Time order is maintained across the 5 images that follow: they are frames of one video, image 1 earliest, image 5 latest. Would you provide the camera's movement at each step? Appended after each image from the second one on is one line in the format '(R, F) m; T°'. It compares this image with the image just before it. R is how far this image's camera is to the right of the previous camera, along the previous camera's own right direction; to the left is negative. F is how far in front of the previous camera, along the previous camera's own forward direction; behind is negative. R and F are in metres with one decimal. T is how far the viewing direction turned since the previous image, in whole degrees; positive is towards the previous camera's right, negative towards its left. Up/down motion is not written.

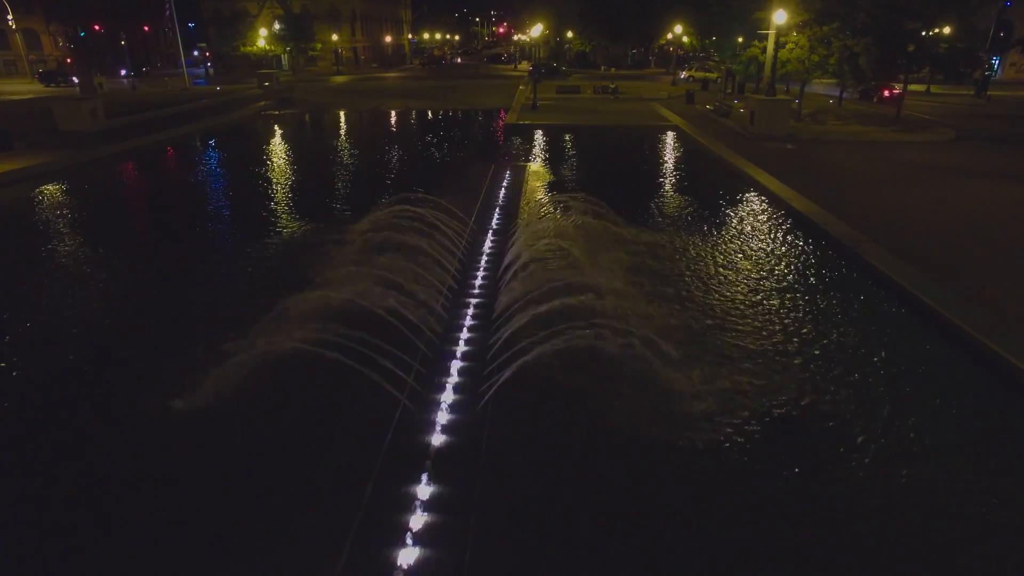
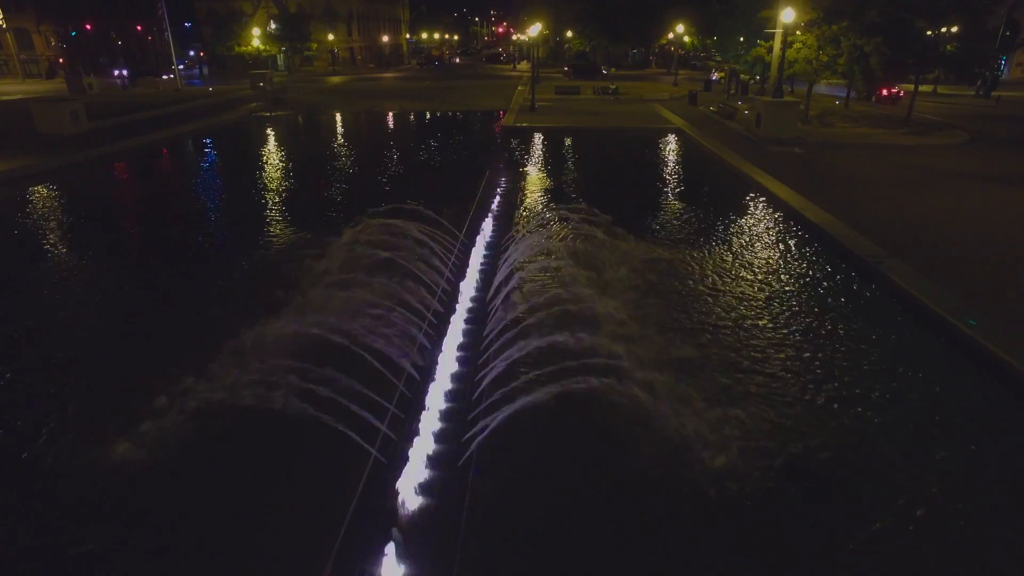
(+0.1, +0.5) m; 0°
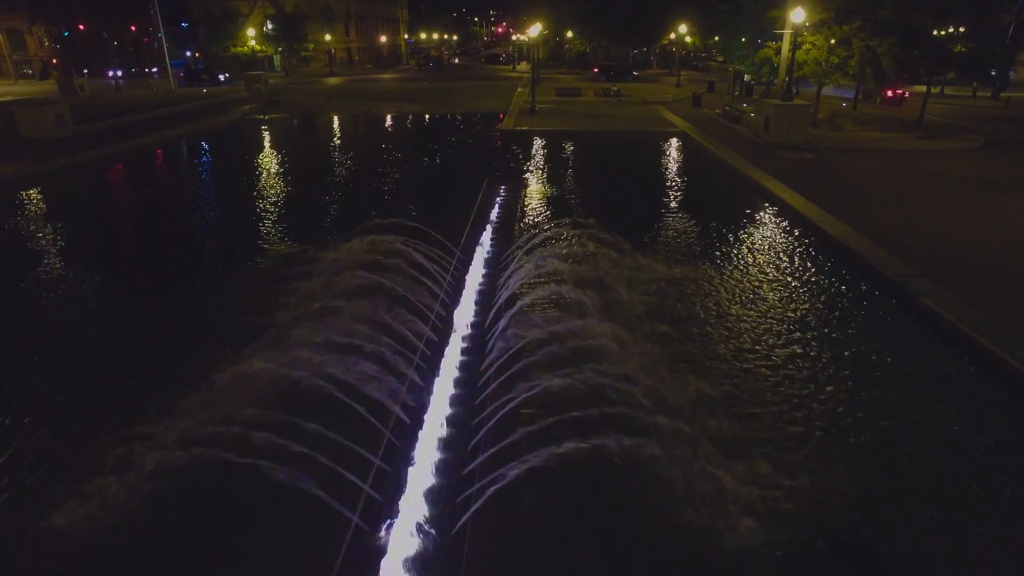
(0.0, +0.5) m; 0°
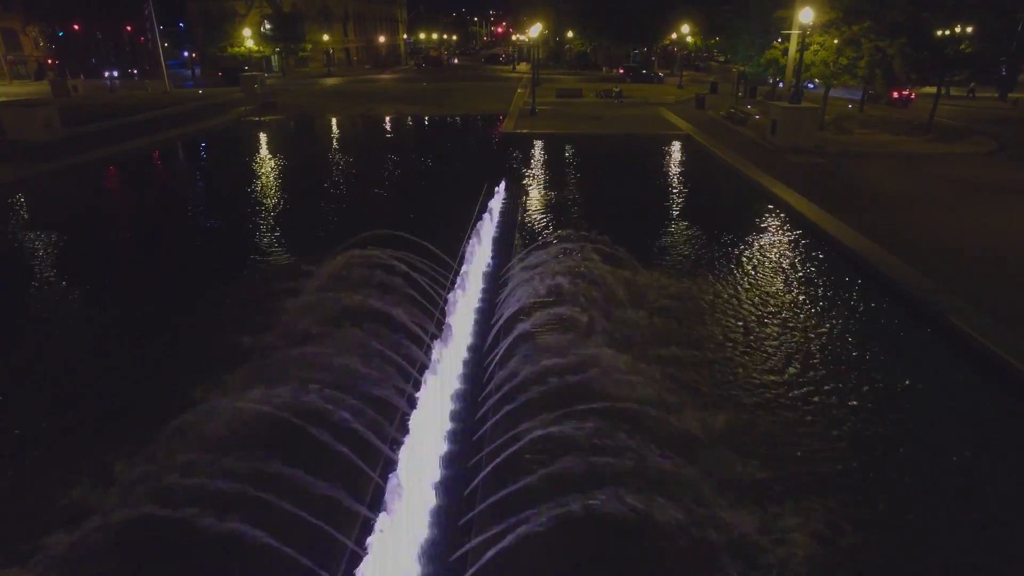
(0.0, +0.4) m; 0°
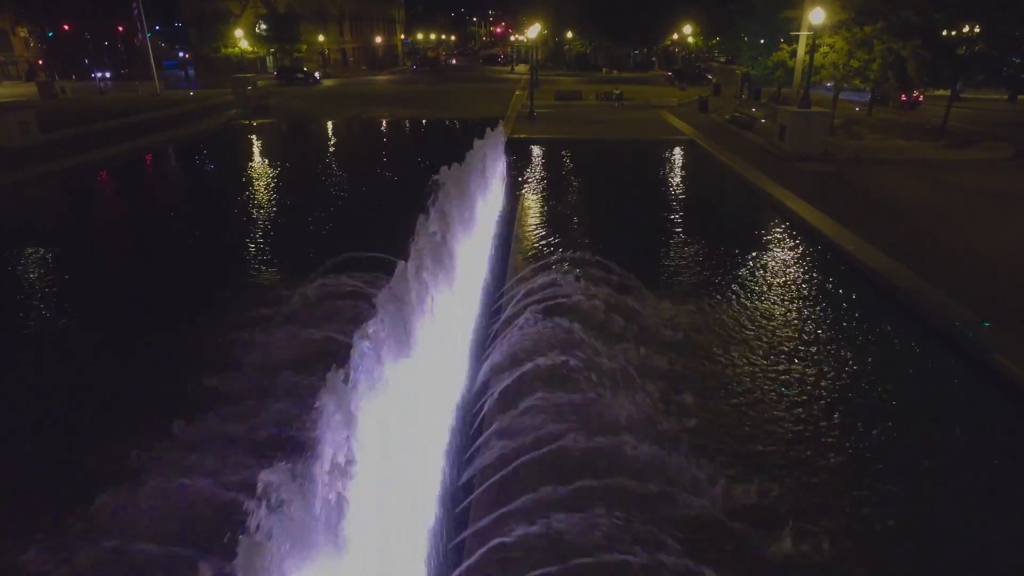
(0.0, +0.6) m; 0°
